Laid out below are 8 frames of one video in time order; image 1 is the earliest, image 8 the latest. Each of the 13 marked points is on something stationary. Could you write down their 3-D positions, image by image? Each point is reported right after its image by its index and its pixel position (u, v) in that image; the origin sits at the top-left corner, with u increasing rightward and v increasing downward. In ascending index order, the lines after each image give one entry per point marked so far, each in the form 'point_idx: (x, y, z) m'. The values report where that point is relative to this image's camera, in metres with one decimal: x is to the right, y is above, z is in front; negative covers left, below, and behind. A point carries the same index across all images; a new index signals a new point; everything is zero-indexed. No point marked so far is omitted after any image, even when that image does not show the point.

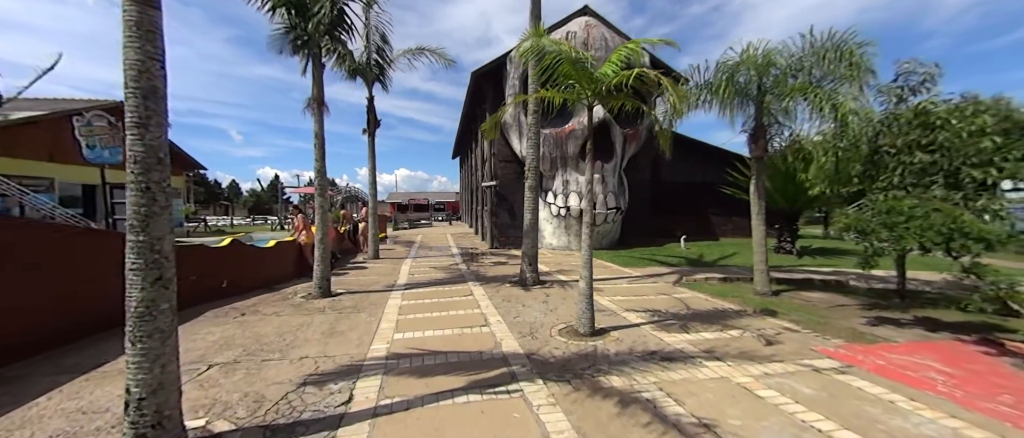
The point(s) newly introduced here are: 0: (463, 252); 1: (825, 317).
0: (-2.0, -1.4, +14.9) m
1: (+5.0, -1.6, +5.9) m
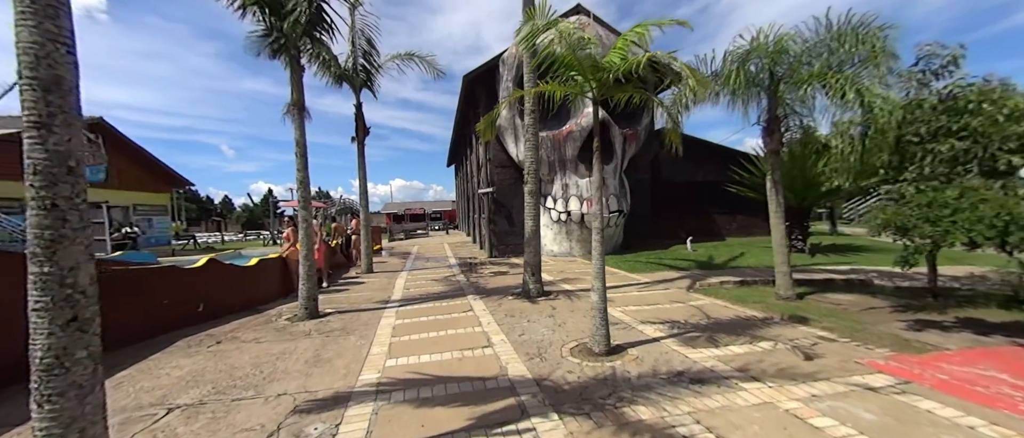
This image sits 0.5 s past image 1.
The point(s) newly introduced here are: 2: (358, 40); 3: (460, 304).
0: (-2.0, -1.7, +14.3) m
1: (+5.1, -1.5, +5.4) m
2: (-4.7, +5.5, +11.3) m
3: (-1.1, -1.8, +7.6) m
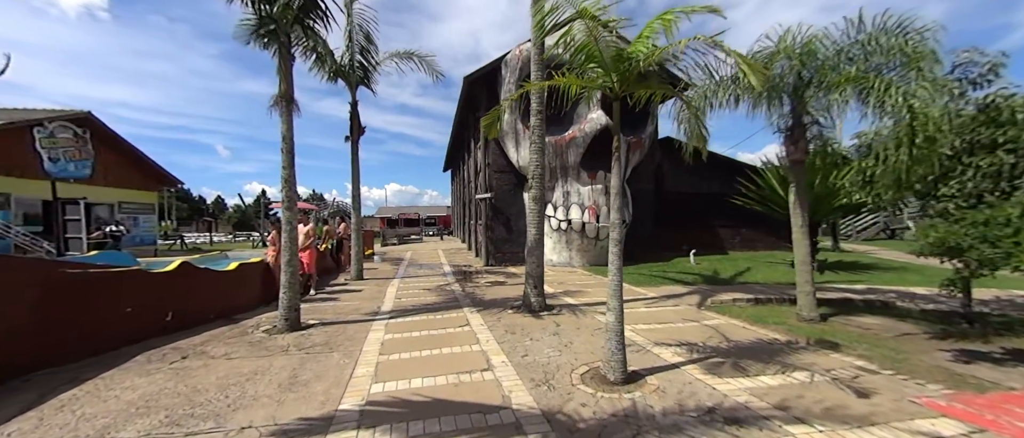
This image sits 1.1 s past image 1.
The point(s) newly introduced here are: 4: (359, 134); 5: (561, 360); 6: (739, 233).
0: (-2.1, -1.9, +13.7) m
1: (+5.1, -1.7, +4.9) m
2: (-4.6, +5.4, +10.8) m
3: (-1.1, -1.9, +7.1) m
4: (-4.8, +2.7, +11.5) m
5: (+0.6, -1.8, +4.8) m
6: (+9.8, -0.6, +15.9) m
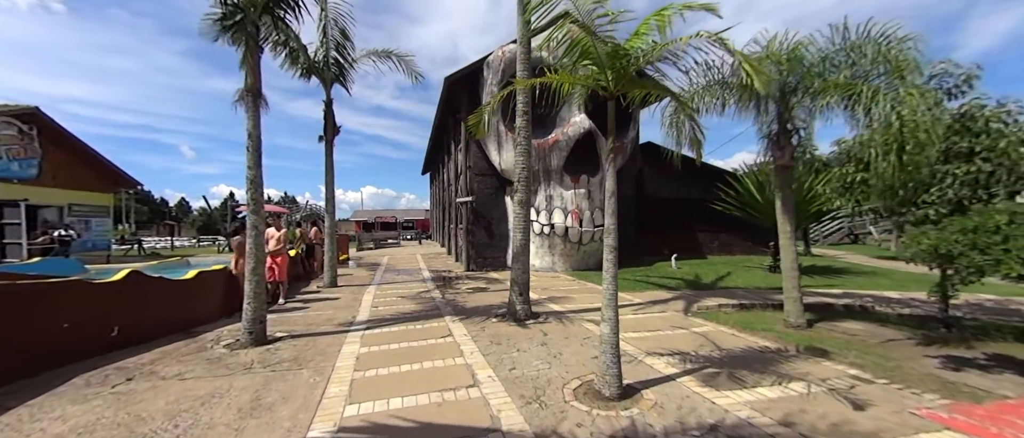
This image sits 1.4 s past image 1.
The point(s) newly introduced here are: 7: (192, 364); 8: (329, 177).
0: (-2.7, -2.1, +13.3) m
1: (+4.9, -1.8, +4.9) m
2: (-5.1, +5.3, +10.3) m
3: (-1.4, -2.0, +6.7) m
4: (-5.3, +2.5, +11.0) m
5: (+0.5, -1.9, +4.5) m
6: (+9.0, -0.8, +16.2) m
7: (-4.2, -1.9, +4.9) m
8: (-5.5, +1.3, +11.0) m
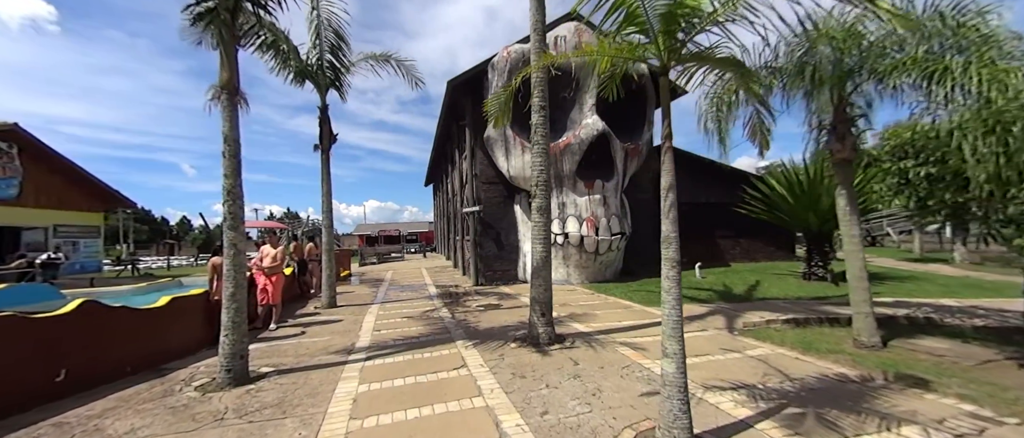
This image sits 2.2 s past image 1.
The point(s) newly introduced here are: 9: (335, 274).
0: (-2.3, -2.5, +12.4) m
1: (+5.3, -1.8, +4.0) m
2: (-4.9, +4.9, +9.6) m
3: (-1.0, -2.1, +5.8) m
4: (-5.0, +2.1, +10.3) m
5: (+0.8, -2.0, +3.6) m
6: (+9.4, -1.0, +15.3) m
7: (-3.9, -2.1, +4.0) m
8: (-5.2, +0.9, +10.3) m
9: (-4.9, -1.5, +10.3) m
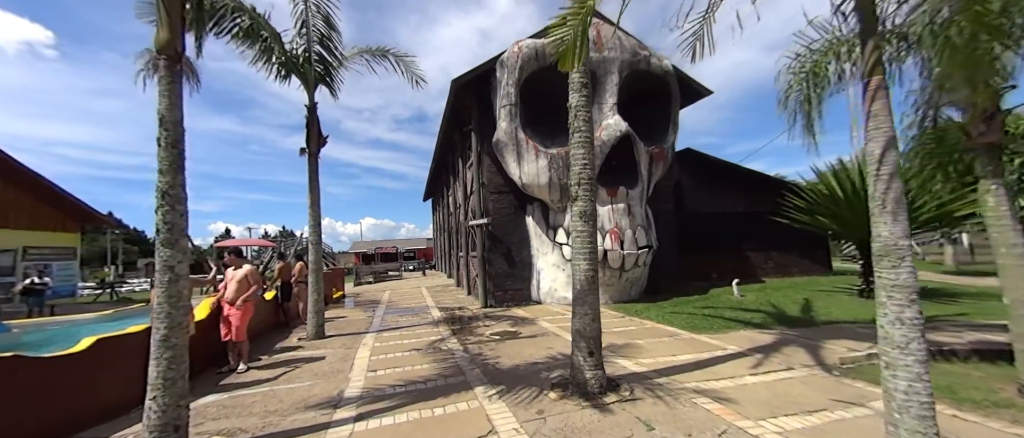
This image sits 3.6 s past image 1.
0: (-1.9, -2.9, +10.9) m
1: (+5.7, -1.8, +2.6) m
2: (-4.5, +4.6, +8.4) m
3: (-0.6, -2.3, +4.3) m
4: (-4.7, +1.8, +8.9) m
5: (+1.3, -2.0, +2.2) m
6: (+9.8, -1.4, +13.9) m
7: (-3.4, -2.2, +2.5) m
8: (-4.7, +0.5, +8.9) m
9: (-4.5, -1.9, +8.8) m
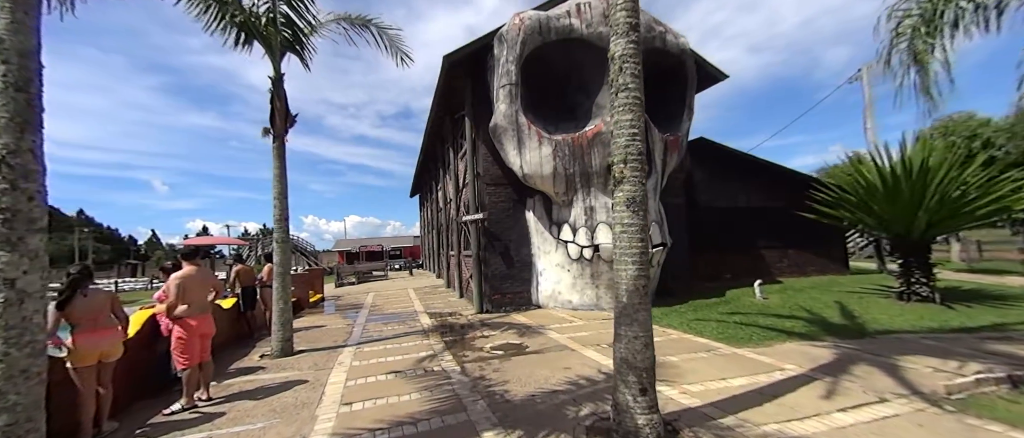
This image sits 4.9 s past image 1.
0: (-1.9, -2.7, +9.6) m
1: (+6.0, -1.7, +1.5) m
2: (-4.4, +4.7, +7.0) m
3: (-0.3, -2.2, +3.1) m
4: (-4.6, +1.9, +7.5) m
5: (+1.6, -1.9, +1.0) m
6: (+9.7, -1.3, +13.0) m
7: (-3.1, -2.1, +1.2) m
8: (-4.7, +0.6, +7.5) m
9: (-4.4, -1.8, +7.4) m
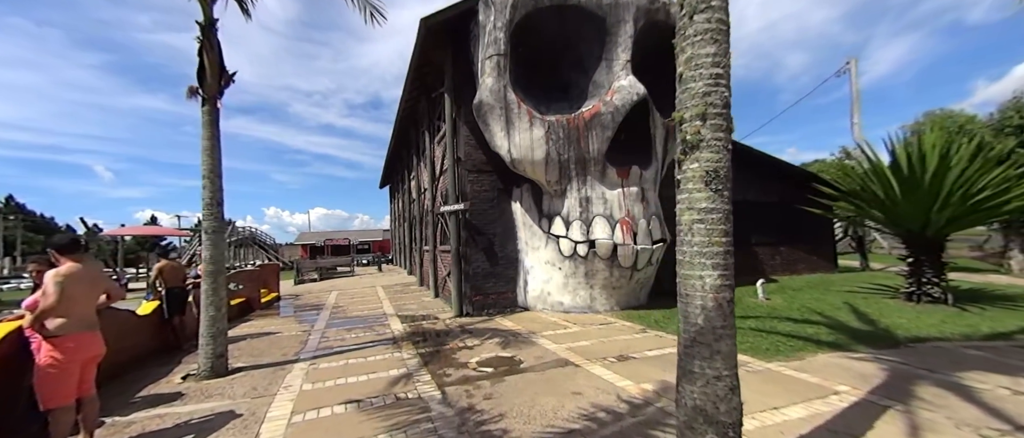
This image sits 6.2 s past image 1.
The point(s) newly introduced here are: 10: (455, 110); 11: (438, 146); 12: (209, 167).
0: (-2.2, -2.5, +8.3) m
1: (+6.3, -1.7, +0.8) m
2: (-4.4, +4.9, +5.4) m
3: (-0.2, -2.0, +1.9) m
4: (-4.7, +2.1, +5.9) m
5: (+1.9, -1.8, -0.1) m
6: (+9.1, -1.1, +12.5) m
7: (-2.8, -2.0, -0.2) m
8: (-4.8, +0.9, +5.9) m
9: (-4.6, -1.5, +5.9) m
10: (-1.5, +2.9, +9.8) m
11: (-2.4, +2.3, +11.7) m
12: (-4.8, +0.8, +5.9) m
